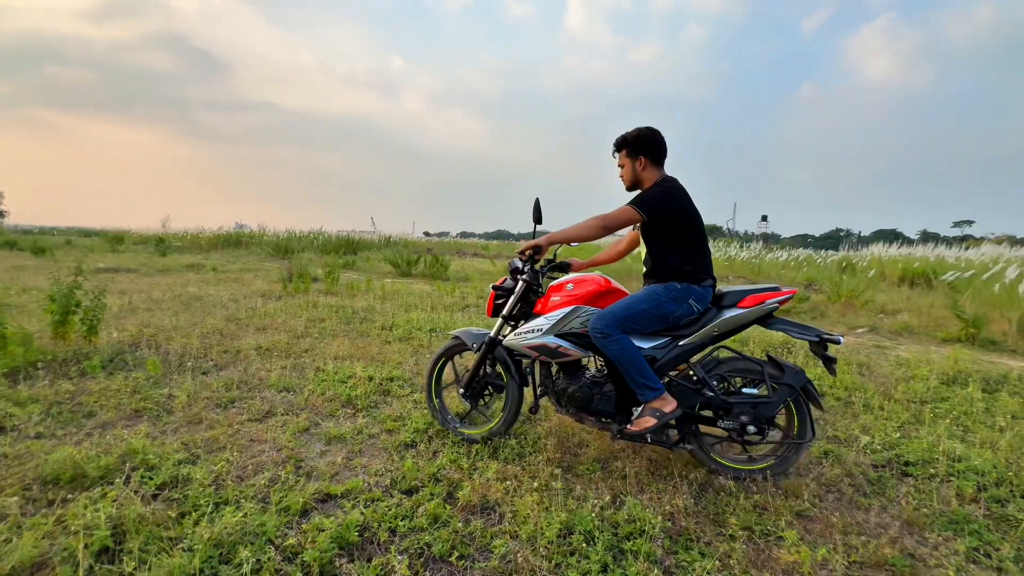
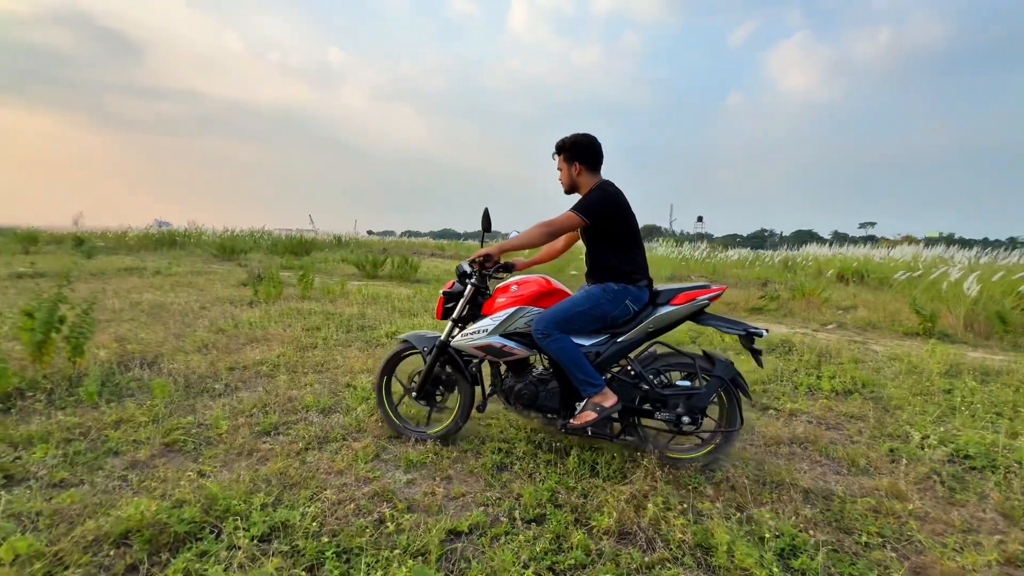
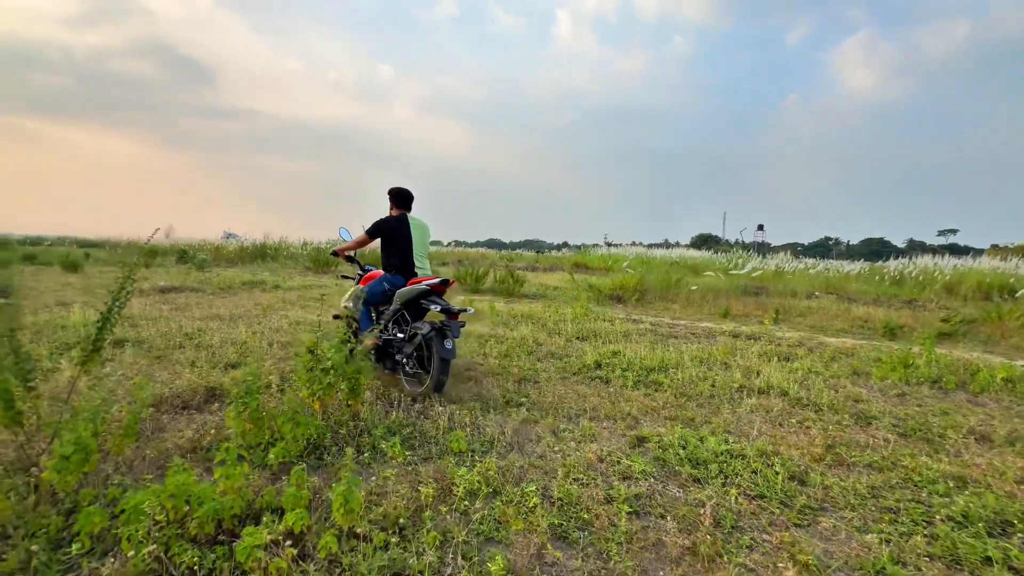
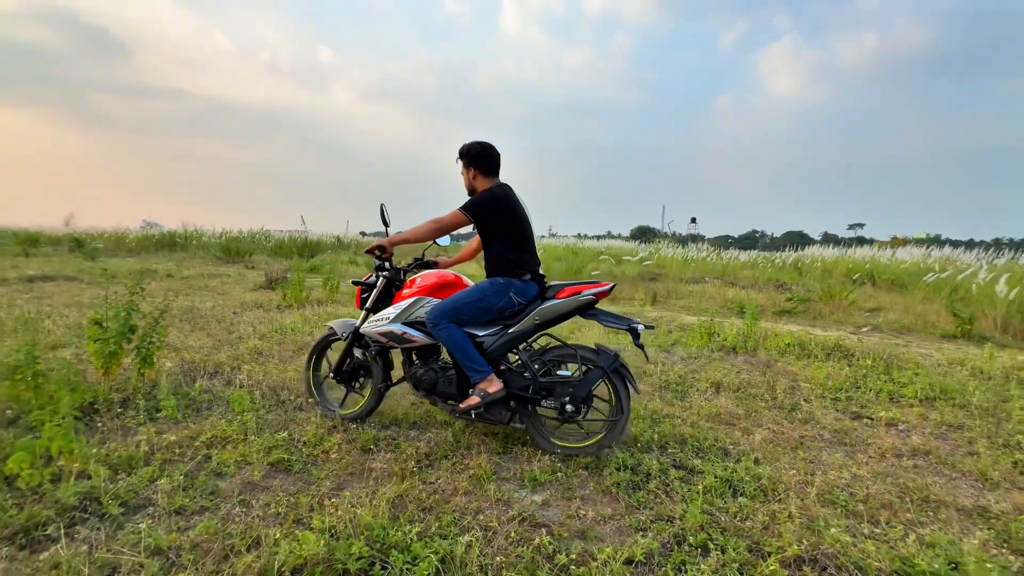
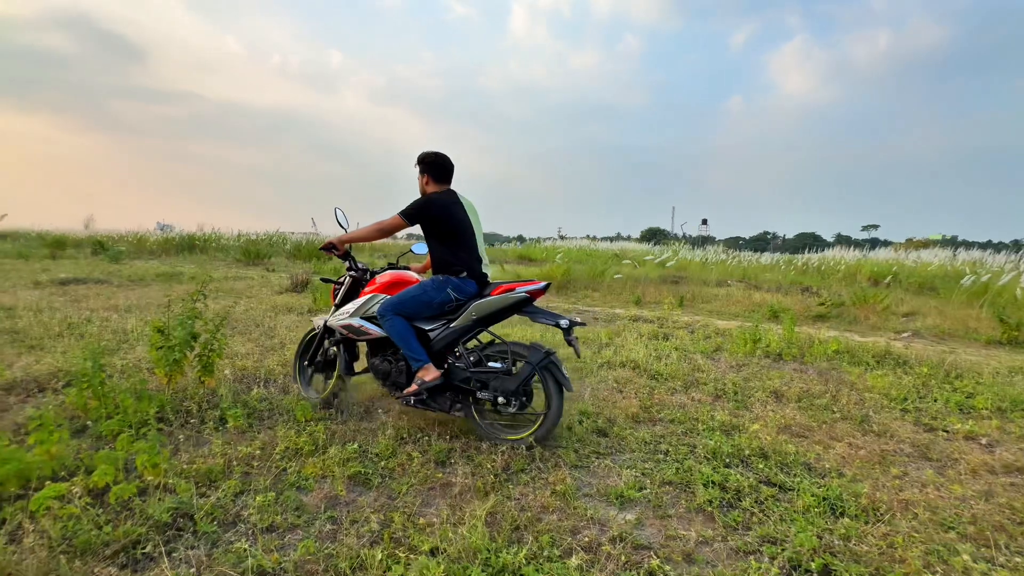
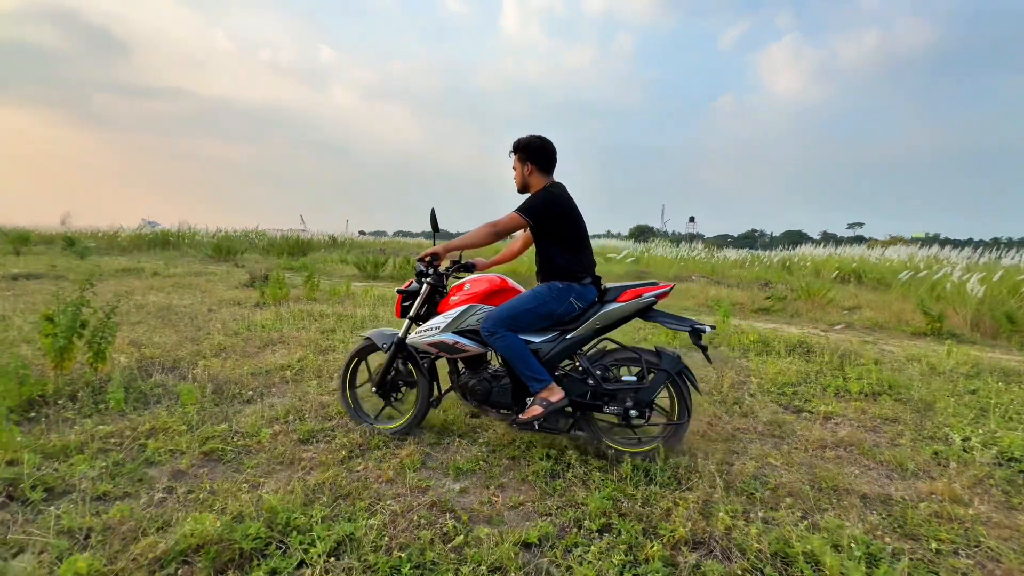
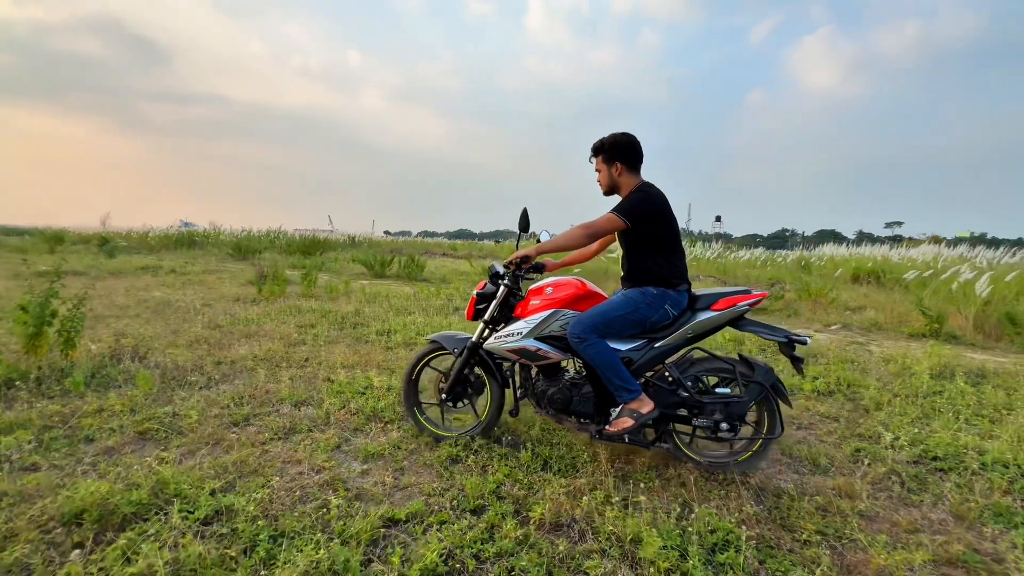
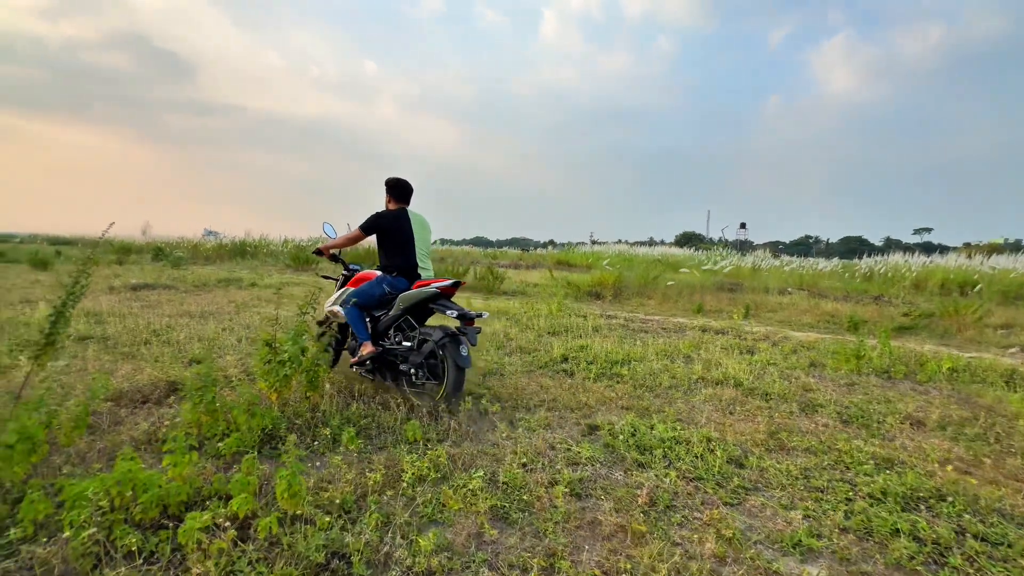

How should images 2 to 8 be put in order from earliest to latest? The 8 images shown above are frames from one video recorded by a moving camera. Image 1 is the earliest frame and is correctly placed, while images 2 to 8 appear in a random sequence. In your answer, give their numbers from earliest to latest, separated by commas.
7, 2, 6, 4, 5, 8, 3
